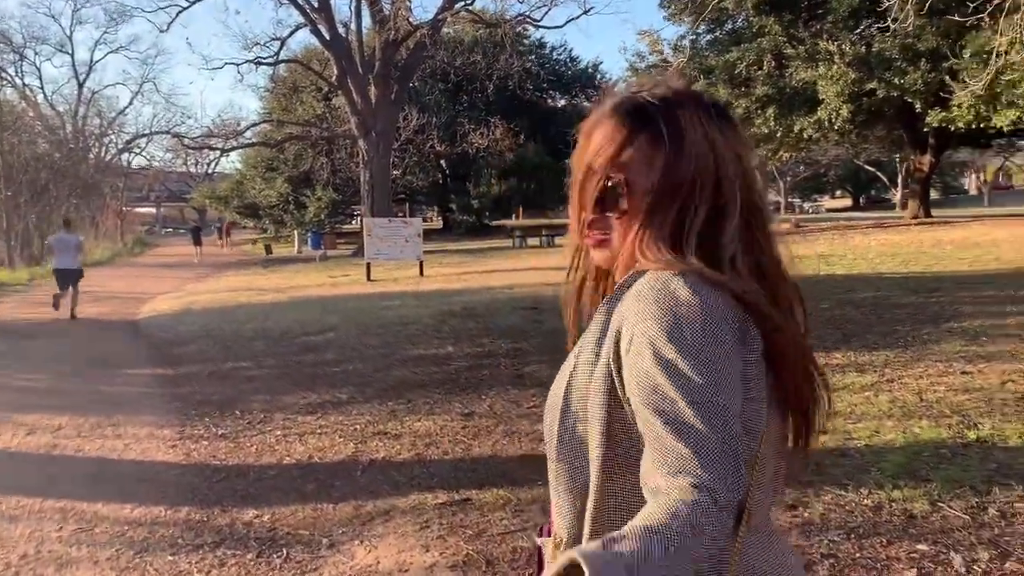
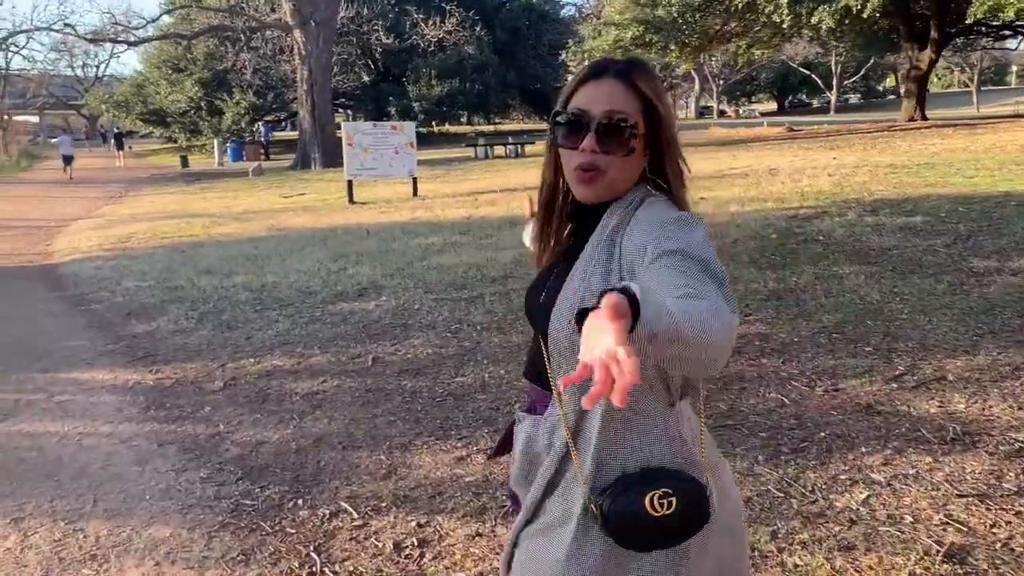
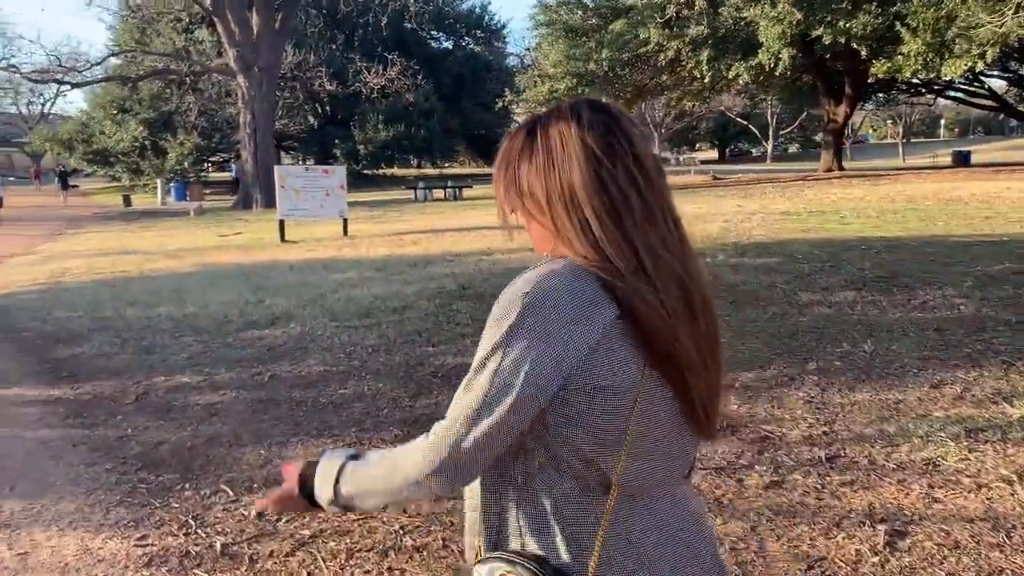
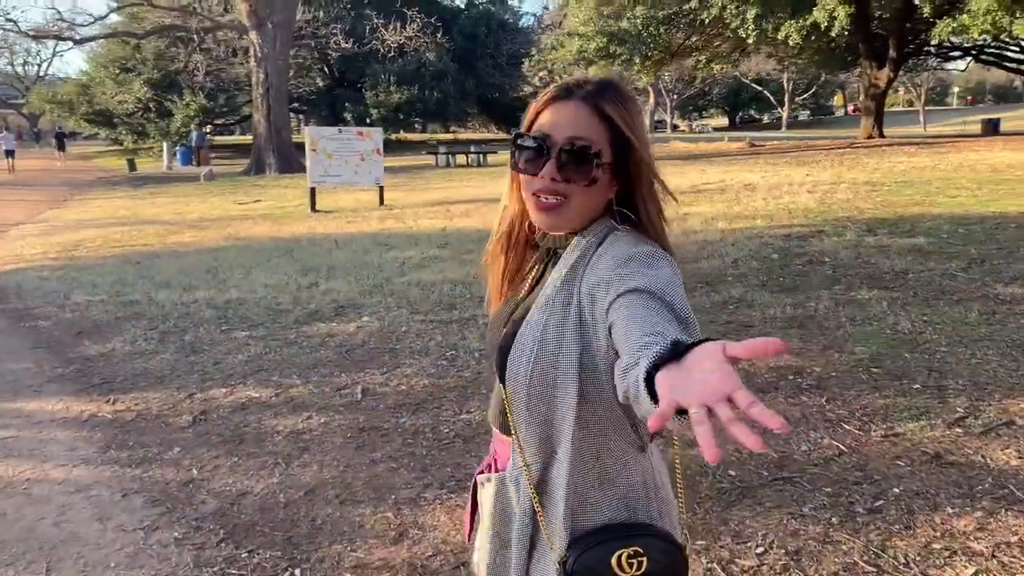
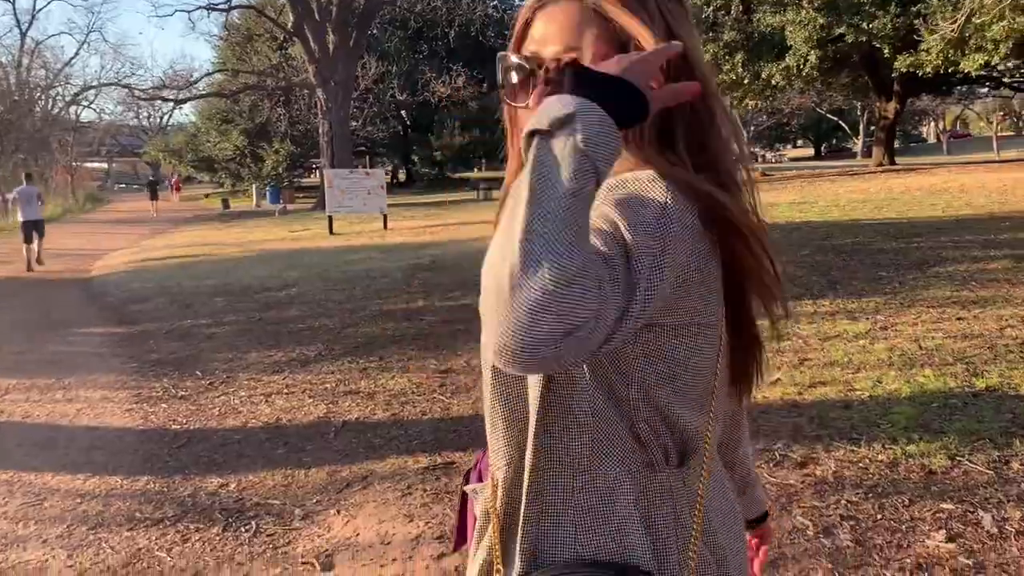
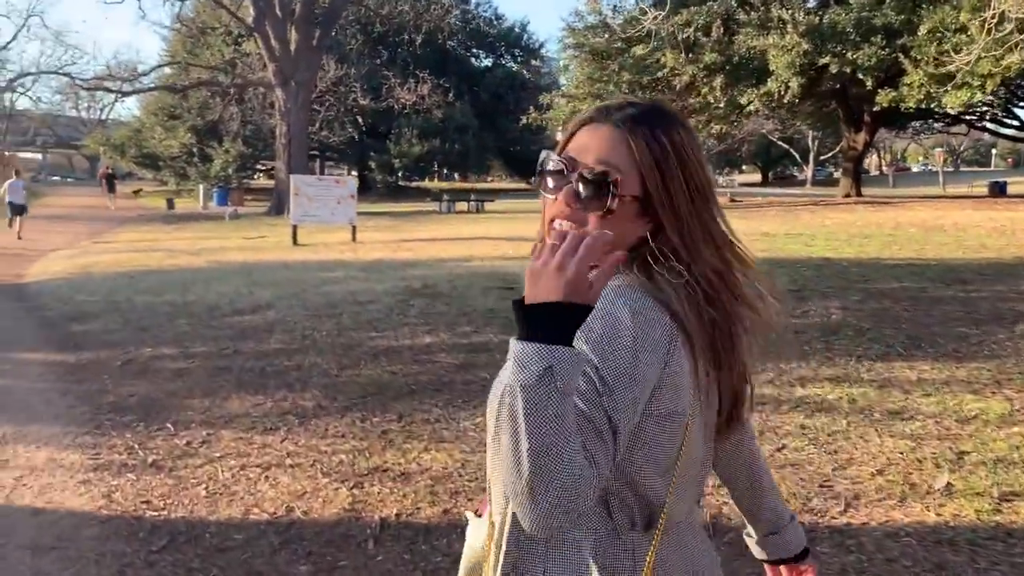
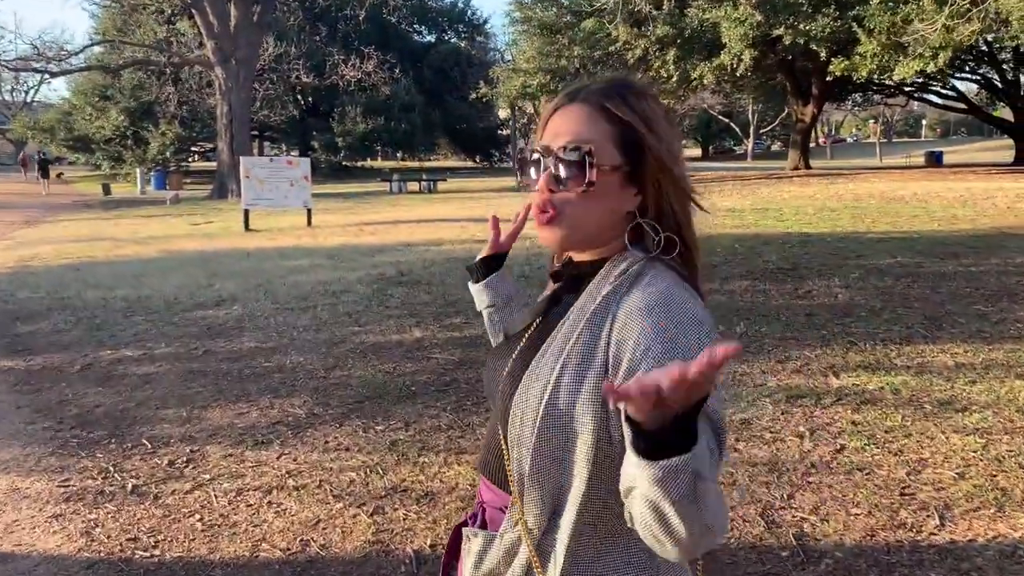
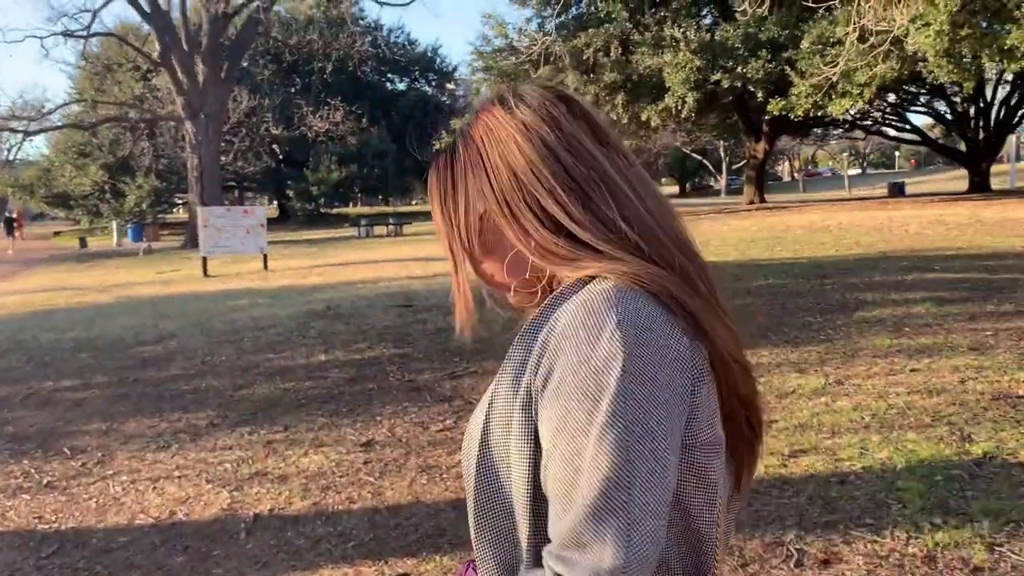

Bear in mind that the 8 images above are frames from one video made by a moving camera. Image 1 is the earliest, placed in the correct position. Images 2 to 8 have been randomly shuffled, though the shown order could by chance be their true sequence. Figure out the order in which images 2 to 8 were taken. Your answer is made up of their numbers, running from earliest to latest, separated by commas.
5, 8, 6, 7, 3, 2, 4
